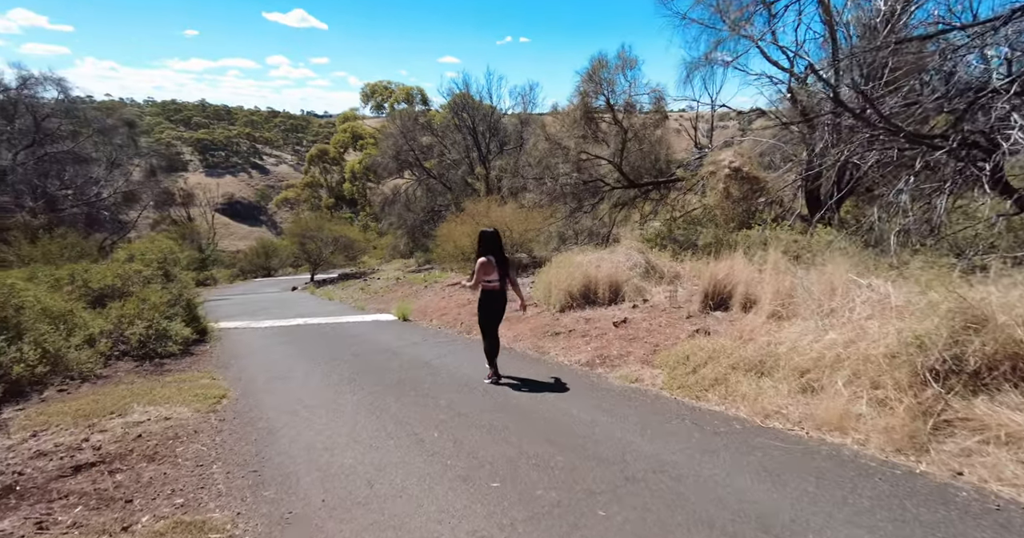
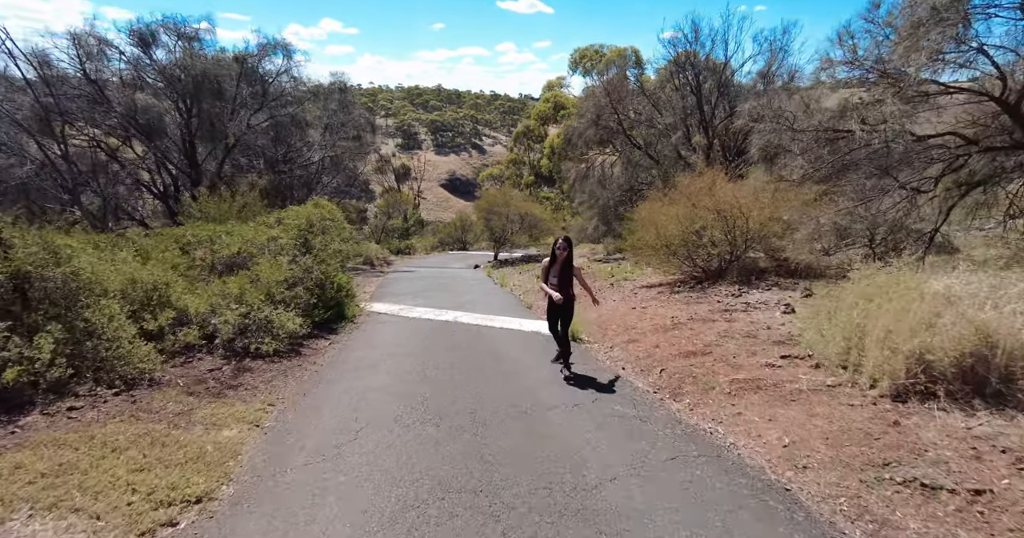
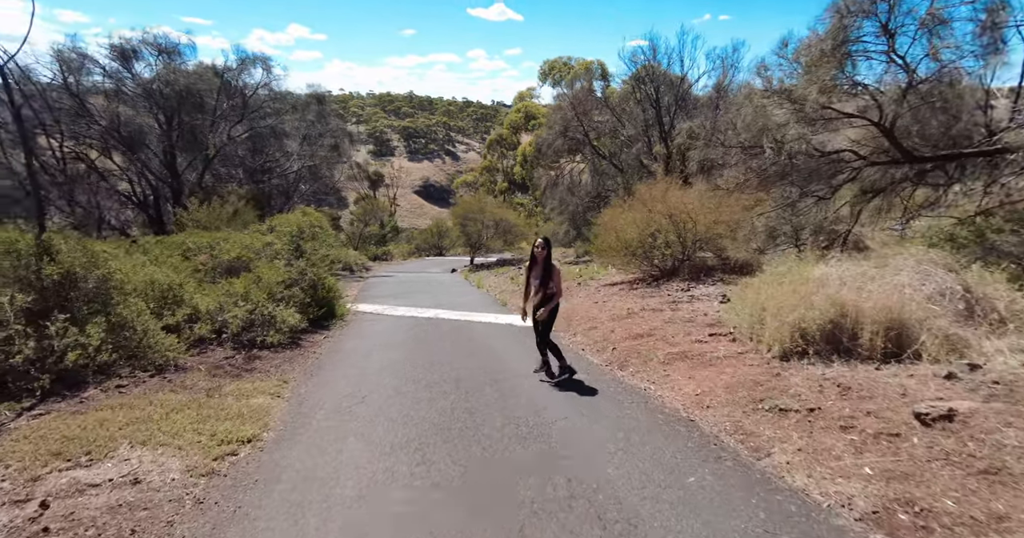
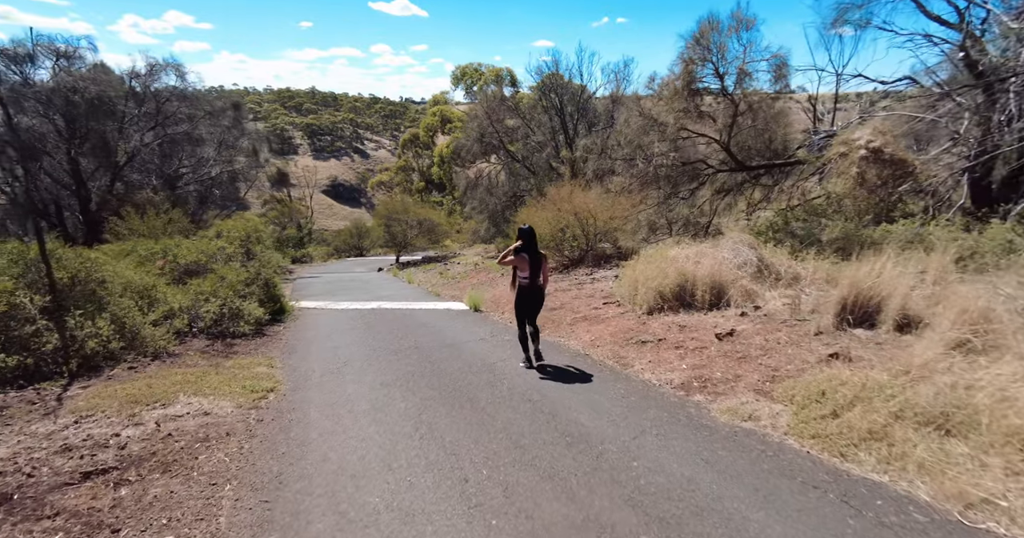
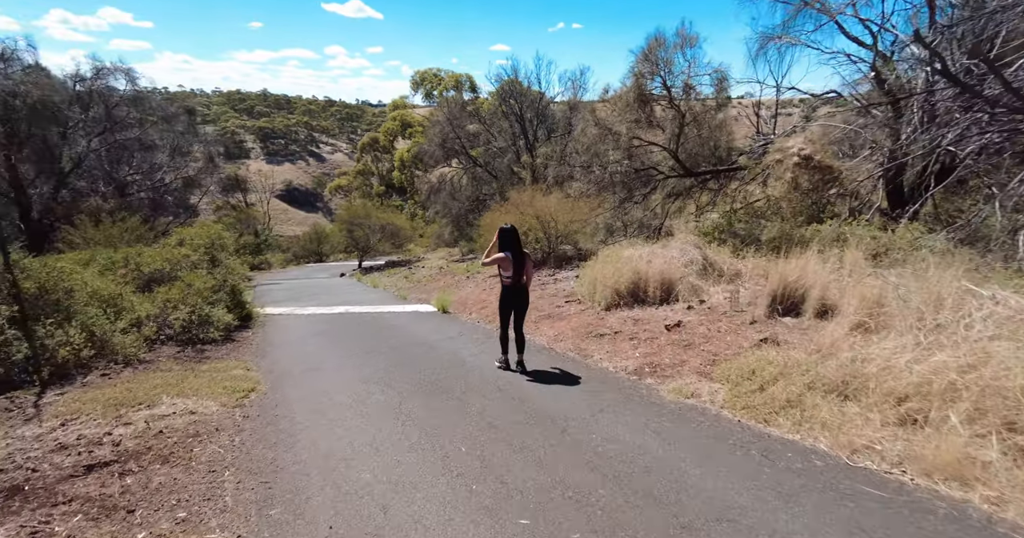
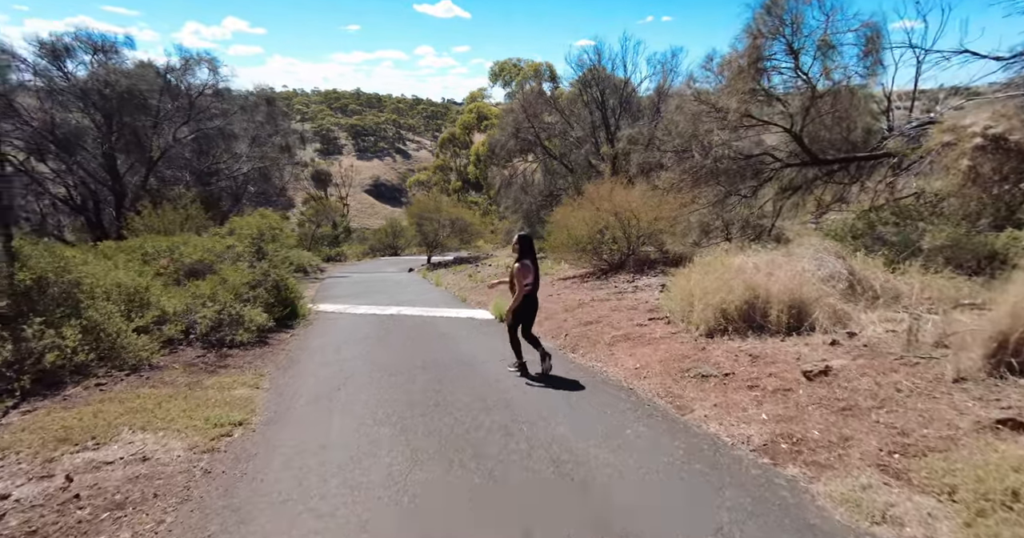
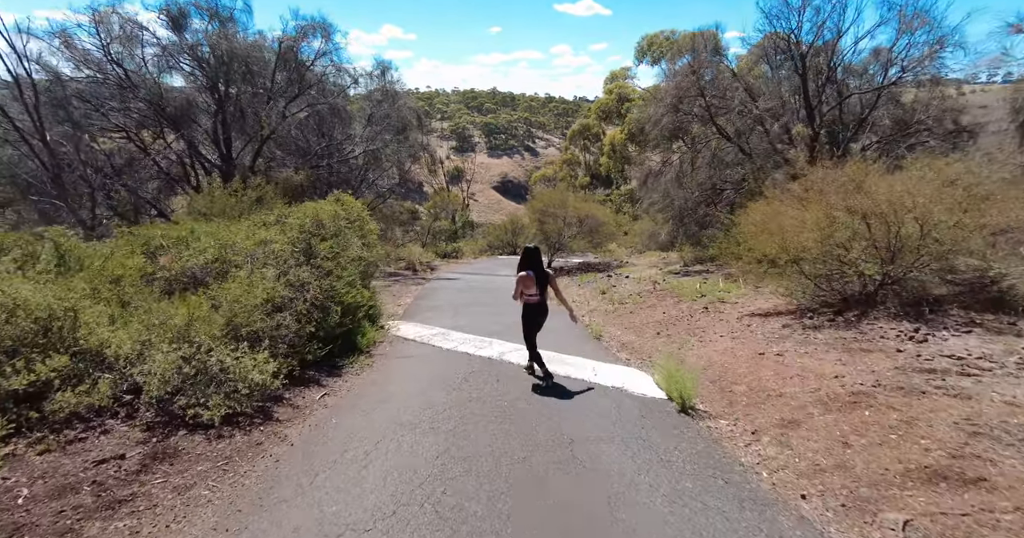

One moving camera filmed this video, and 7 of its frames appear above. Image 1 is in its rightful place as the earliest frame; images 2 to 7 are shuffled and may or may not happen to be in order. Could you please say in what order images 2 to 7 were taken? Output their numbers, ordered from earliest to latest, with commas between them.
5, 4, 6, 3, 2, 7
